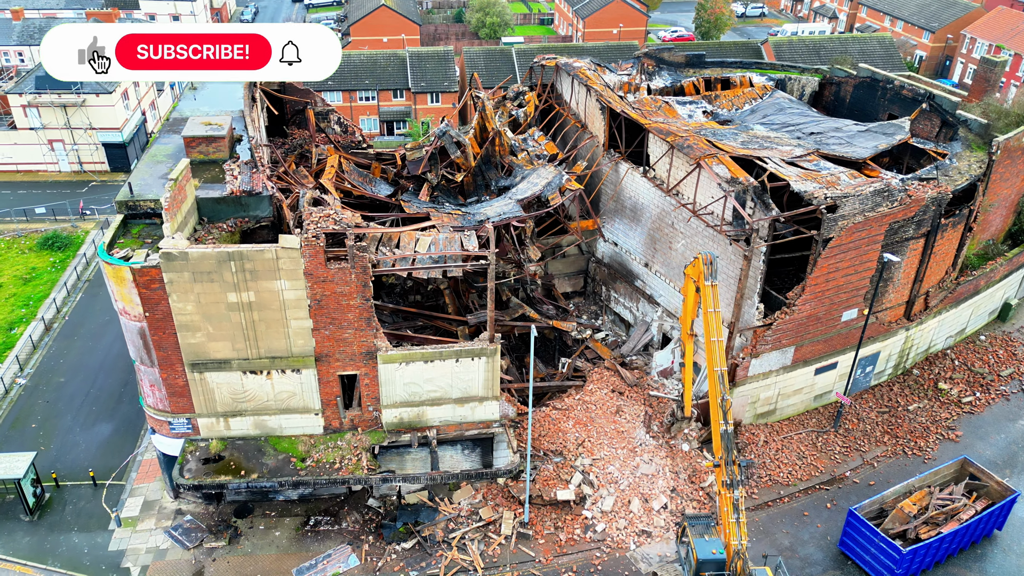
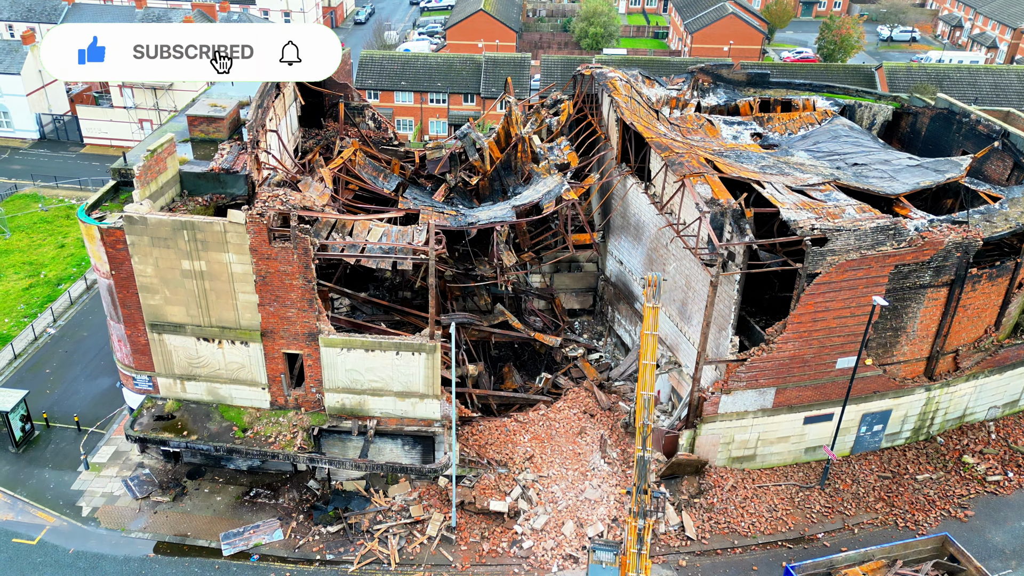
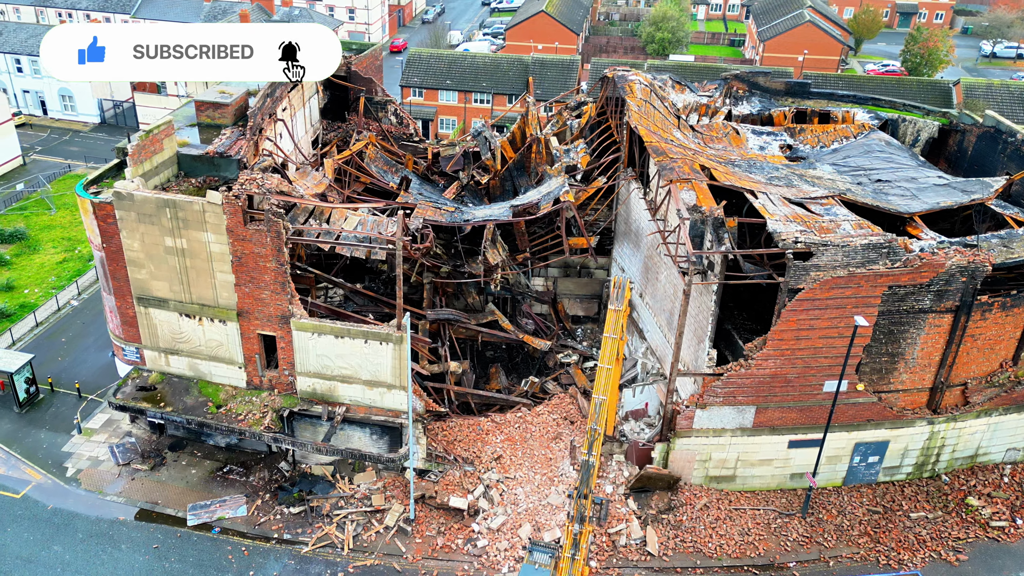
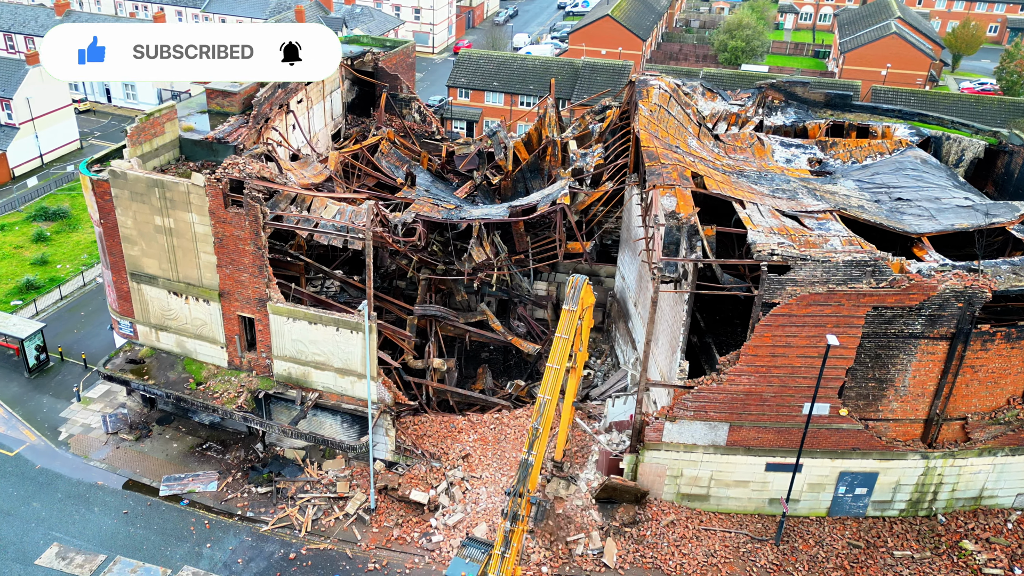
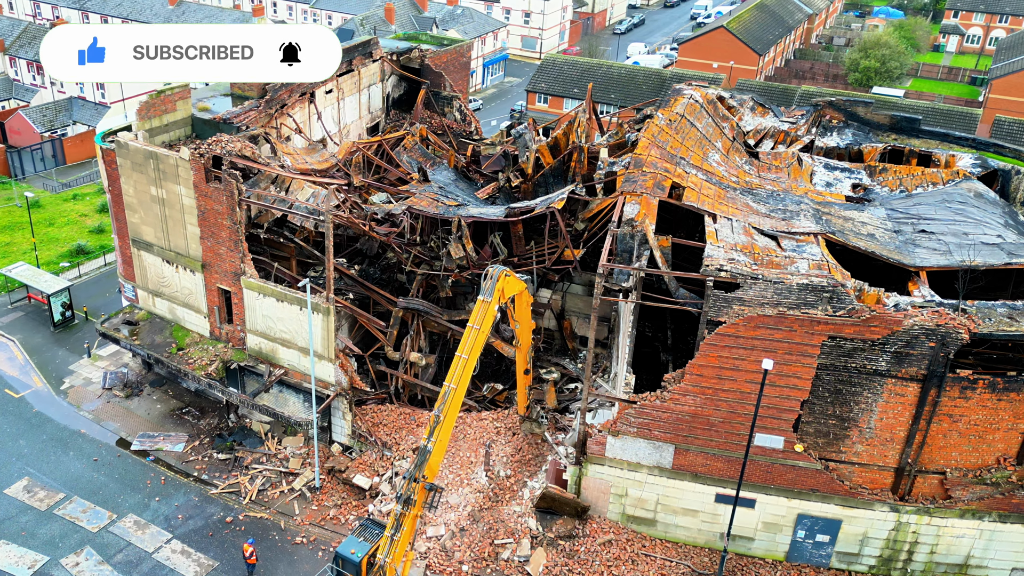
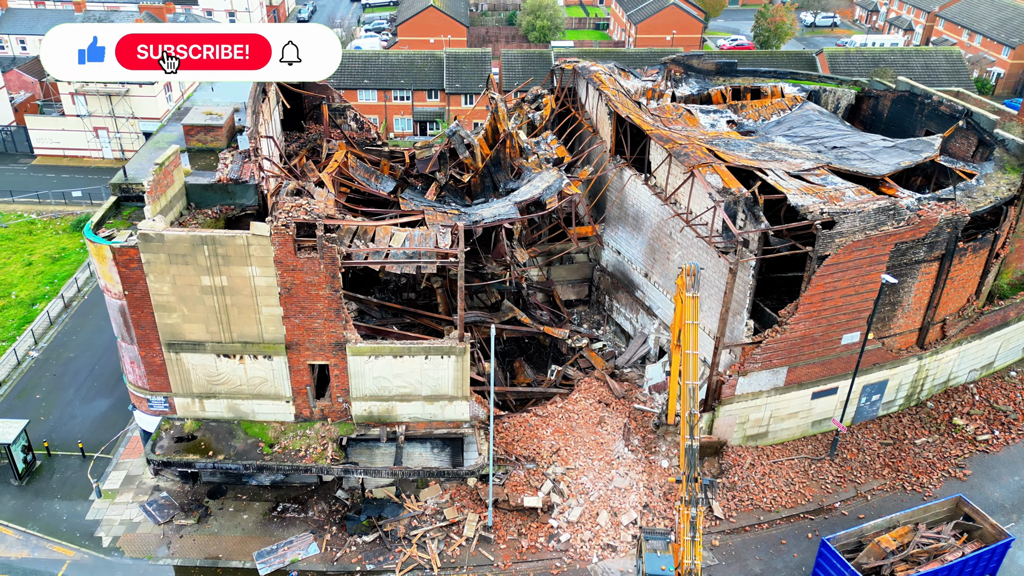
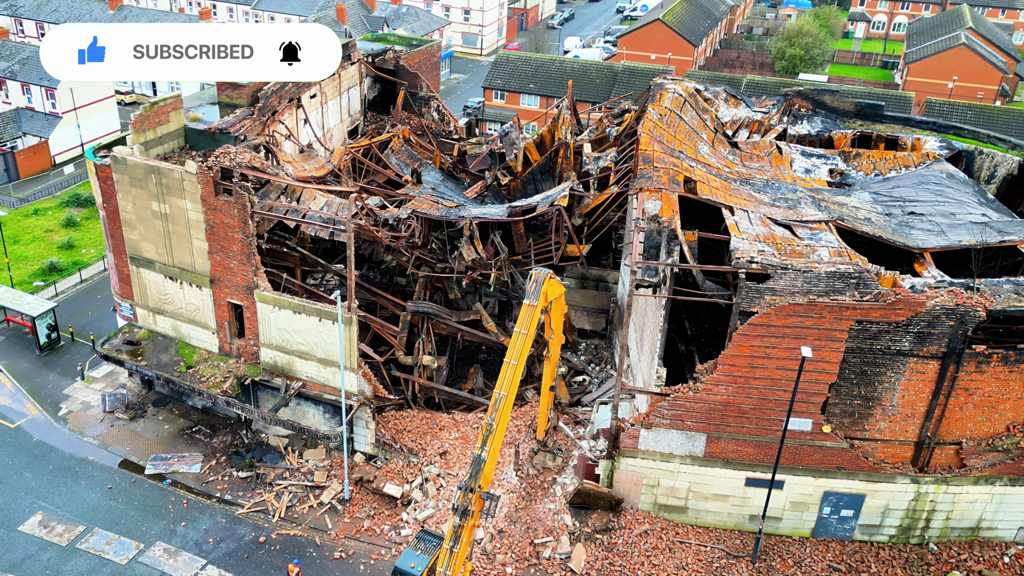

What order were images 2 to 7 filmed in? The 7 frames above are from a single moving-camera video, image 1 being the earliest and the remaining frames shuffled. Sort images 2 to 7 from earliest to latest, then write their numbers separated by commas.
6, 2, 3, 4, 7, 5
